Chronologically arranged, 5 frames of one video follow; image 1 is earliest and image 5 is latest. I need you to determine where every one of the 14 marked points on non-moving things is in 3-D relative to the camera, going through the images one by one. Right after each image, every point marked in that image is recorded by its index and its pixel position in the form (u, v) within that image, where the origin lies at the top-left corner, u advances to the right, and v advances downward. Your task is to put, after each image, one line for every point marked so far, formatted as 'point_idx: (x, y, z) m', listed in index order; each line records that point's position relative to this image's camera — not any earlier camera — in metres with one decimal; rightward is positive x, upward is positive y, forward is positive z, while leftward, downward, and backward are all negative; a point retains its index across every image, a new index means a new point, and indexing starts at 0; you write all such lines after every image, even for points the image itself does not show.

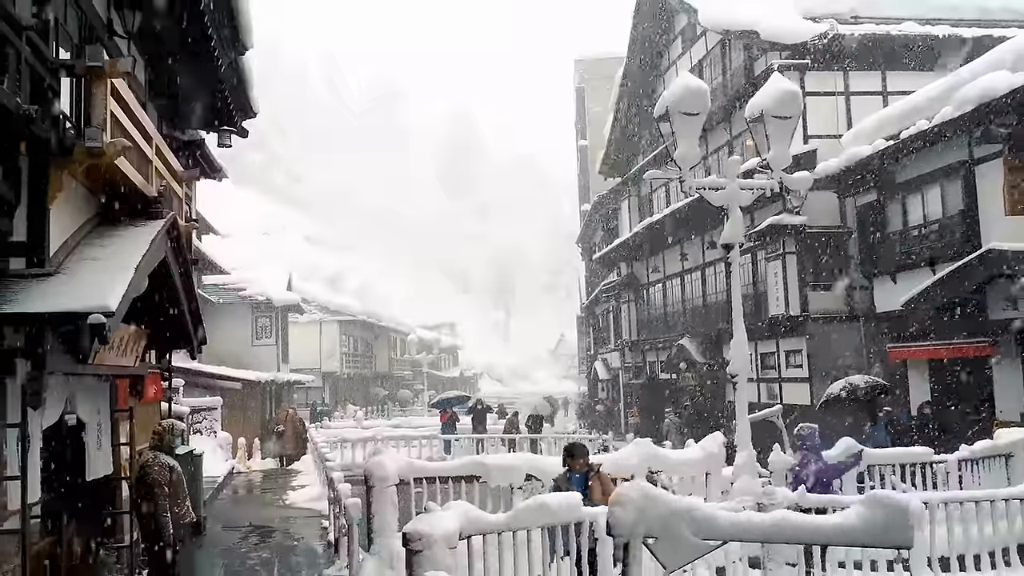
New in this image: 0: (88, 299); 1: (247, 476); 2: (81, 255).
0: (-3.3, -0.1, +5.6) m
1: (-7.0, -4.9, +19.0) m
2: (-3.7, +0.3, +6.3) m
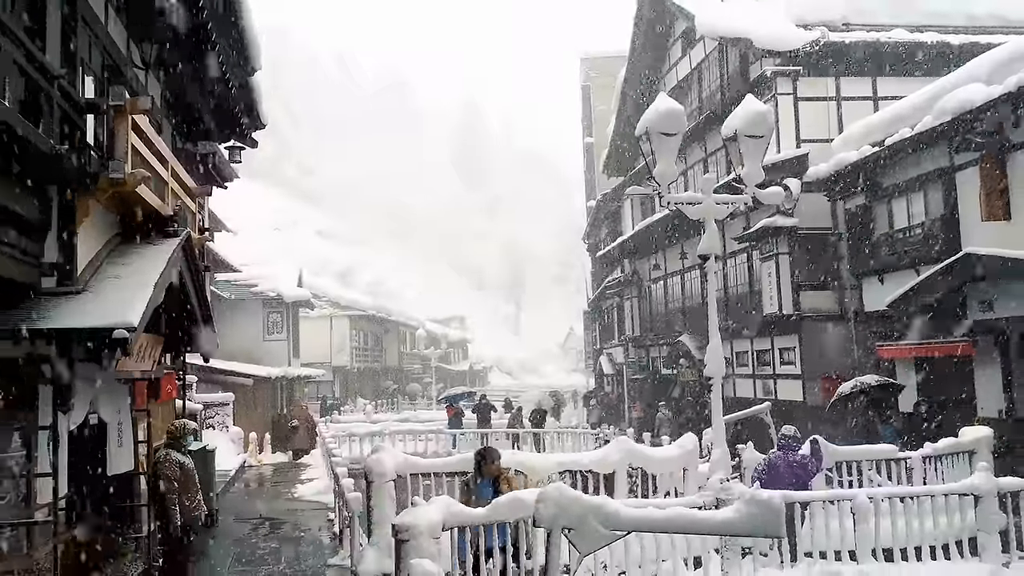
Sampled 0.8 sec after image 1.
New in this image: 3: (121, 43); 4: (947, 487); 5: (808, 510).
0: (-3.4, -0.2, +6.3) m
1: (-6.9, -4.9, +19.8) m
2: (-3.9, +0.1, +7.0) m
3: (-4.4, +2.8, +8.3) m
4: (+4.1, -1.9, +7.0) m
5: (+2.9, -2.2, +7.1) m
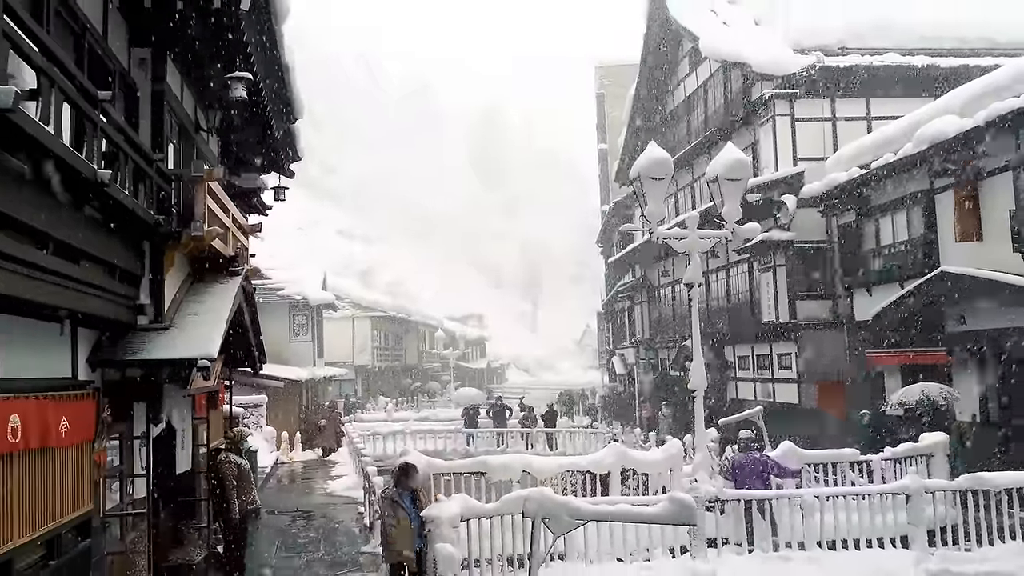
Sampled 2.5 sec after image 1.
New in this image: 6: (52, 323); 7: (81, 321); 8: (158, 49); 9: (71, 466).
0: (-3.4, -0.6, +7.8) m
1: (-6.5, -5.3, +21.4) m
2: (-3.8, -0.3, +8.5) m
3: (-4.4, +2.4, +9.8) m
4: (+4.2, -2.3, +8.4) m
5: (+2.9, -2.6, +8.5) m
6: (-4.2, -0.3, +6.7) m
7: (-4.2, -0.3, +7.1) m
8: (-4.0, +2.7, +8.3) m
9: (-3.9, -1.6, +6.5) m
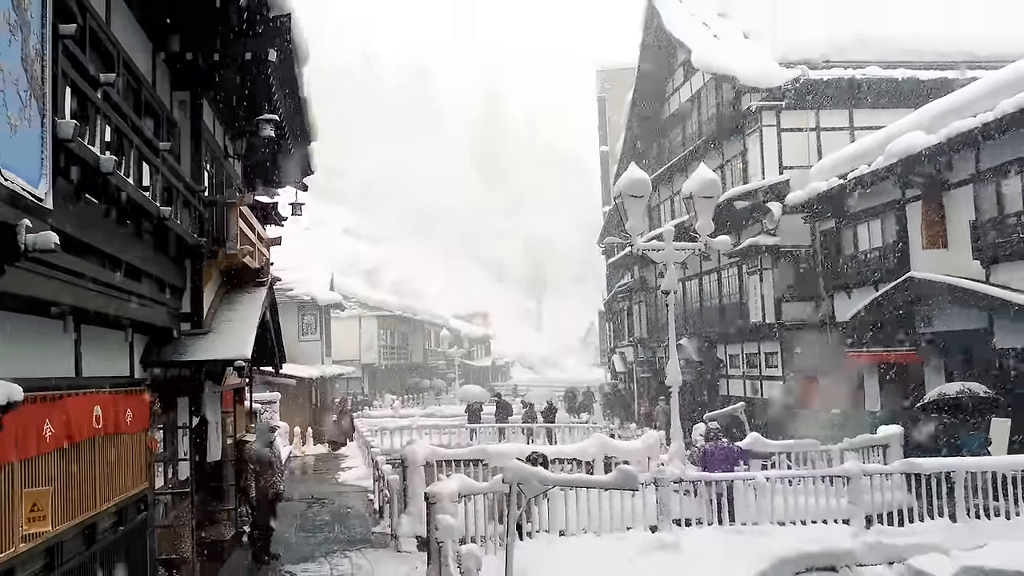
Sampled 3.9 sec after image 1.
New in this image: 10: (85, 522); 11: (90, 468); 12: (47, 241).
0: (-3.5, -0.8, +9.1) m
1: (-6.5, -5.4, +22.8) m
2: (-4.0, -0.4, +9.8) m
3: (-4.5, +2.2, +11.1) m
4: (+4.1, -2.4, +9.6) m
5: (+2.8, -2.7, +9.8) m
6: (-4.3, -0.5, +7.9) m
7: (-4.3, -0.5, +8.4) m
8: (-4.1, +2.6, +9.5) m
9: (-4.0, -1.7, +7.7) m
10: (-3.8, -2.1, +6.4) m
11: (-3.8, -1.6, +6.5) m
12: (-2.7, +0.3, +4.2) m
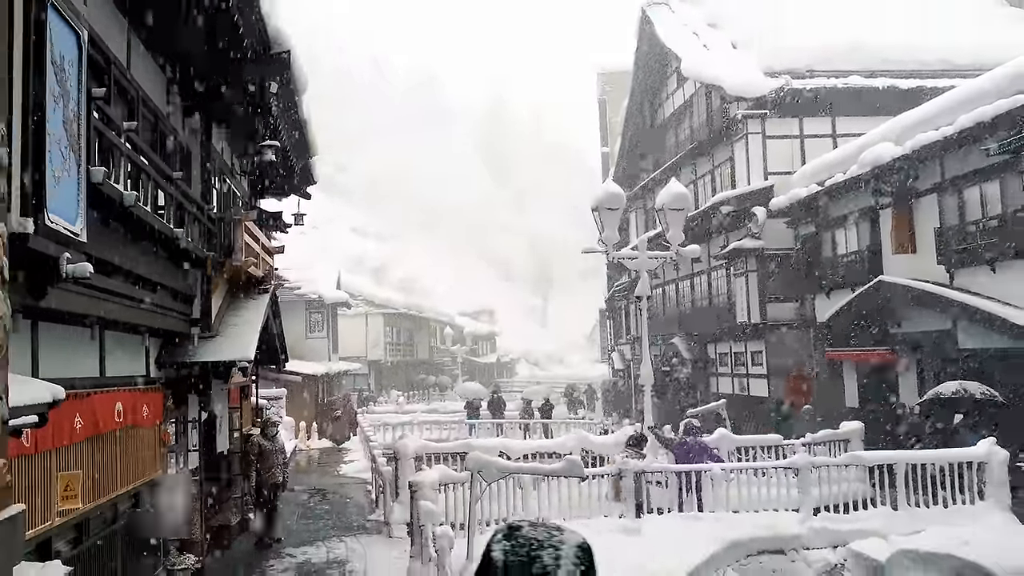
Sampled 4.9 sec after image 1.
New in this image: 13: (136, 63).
0: (-3.8, -0.9, +10.1) m
1: (-6.7, -5.4, +23.8) m
2: (-4.3, -0.5, +10.8) m
3: (-4.8, +2.1, +12.1) m
4: (+3.8, -2.5, +10.5) m
5: (+2.5, -2.8, +10.7) m
6: (-4.6, -0.6, +8.9) m
7: (-4.6, -0.6, +9.4) m
8: (-4.4, +2.5, +10.5) m
9: (-4.4, -1.9, +8.8) m
10: (-4.1, -2.2, +7.4) m
11: (-4.1, -1.7, +7.5) m
12: (-3.1, +0.1, +5.2) m
13: (-4.2, +2.5, +8.1) m
